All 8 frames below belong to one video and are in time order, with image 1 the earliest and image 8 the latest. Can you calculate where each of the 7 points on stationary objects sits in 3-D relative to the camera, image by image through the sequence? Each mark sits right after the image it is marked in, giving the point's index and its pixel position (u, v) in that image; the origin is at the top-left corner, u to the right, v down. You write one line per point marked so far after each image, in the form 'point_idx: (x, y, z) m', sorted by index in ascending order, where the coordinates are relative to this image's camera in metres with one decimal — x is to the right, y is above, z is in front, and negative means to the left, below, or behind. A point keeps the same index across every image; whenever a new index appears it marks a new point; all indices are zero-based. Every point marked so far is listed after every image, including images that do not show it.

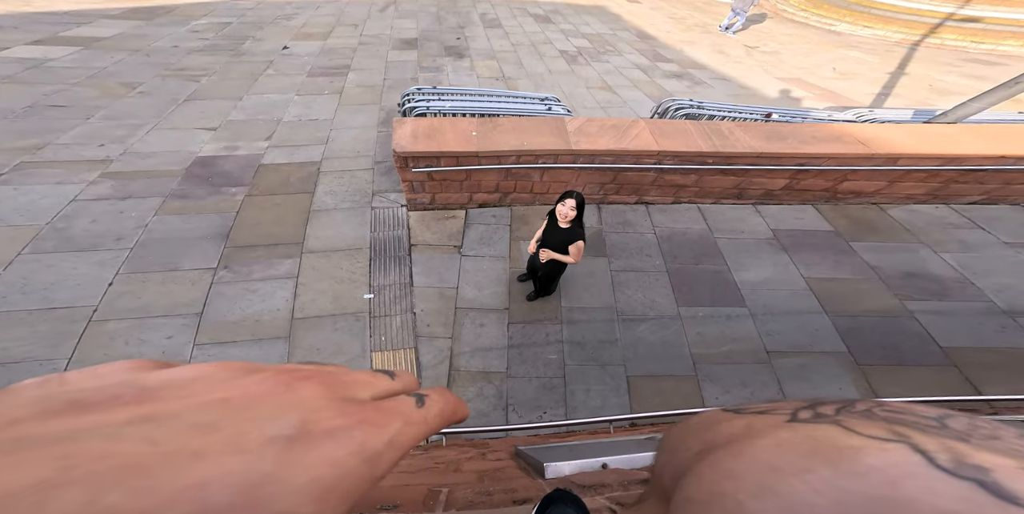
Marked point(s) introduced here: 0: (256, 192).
0: (-2.9, +0.7, +6.1) m
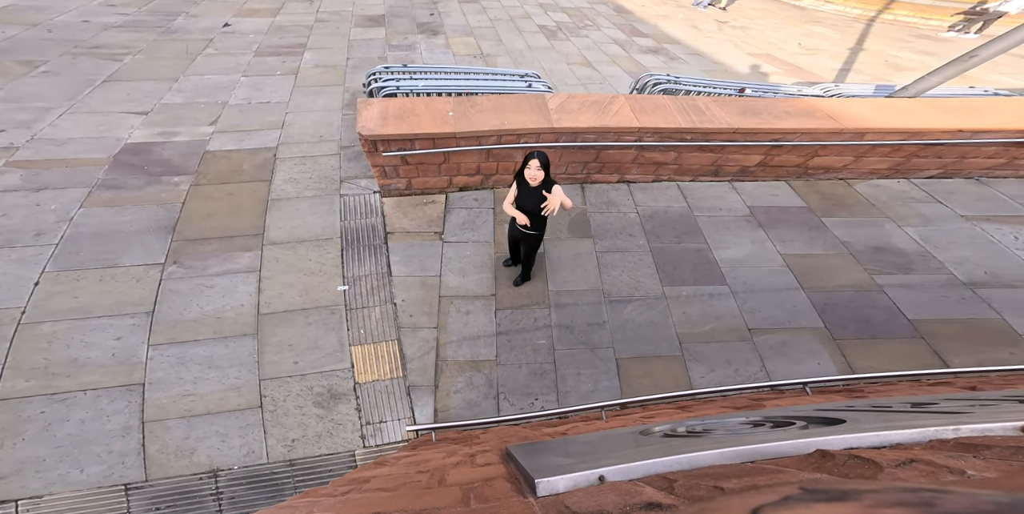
0: (-3.3, +0.8, +5.7) m
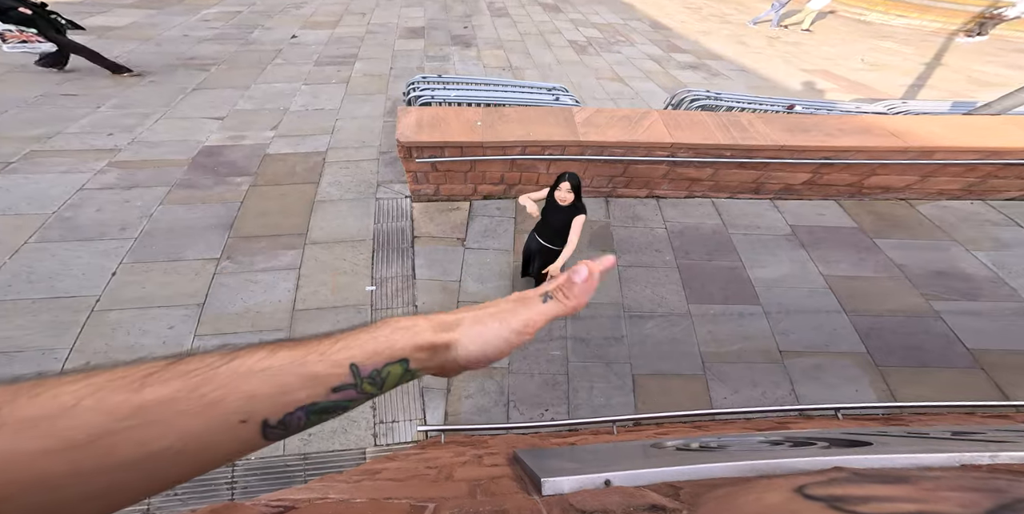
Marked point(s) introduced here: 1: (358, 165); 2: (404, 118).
0: (-2.9, +0.9, +6.0) m
1: (-1.9, +1.1, +6.2) m
2: (-1.0, +1.2, +5.0) m
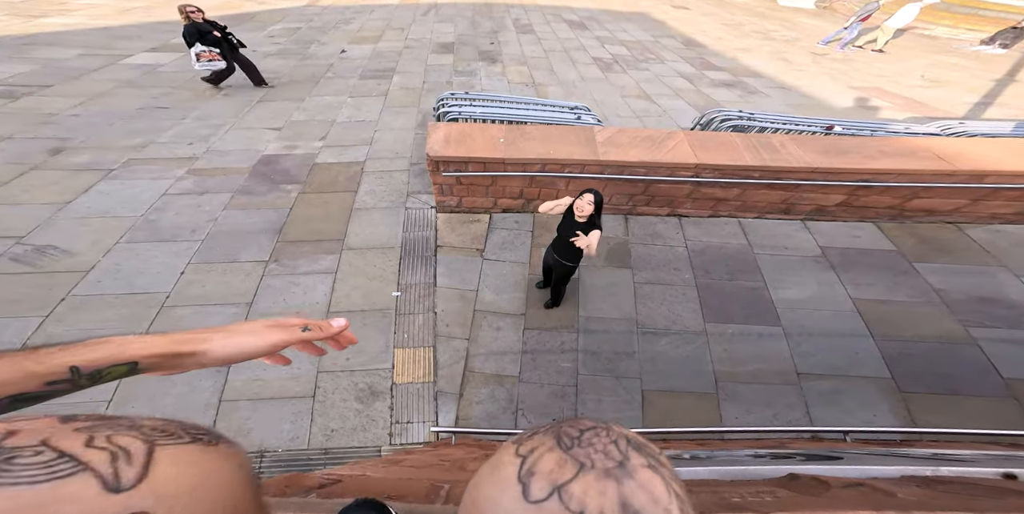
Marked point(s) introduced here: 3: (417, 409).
0: (-2.5, +0.8, +6.4) m
1: (-1.5, +1.0, +6.5) m
2: (-0.7, +1.2, +5.2) m
3: (-0.7, -1.2, +4.1) m
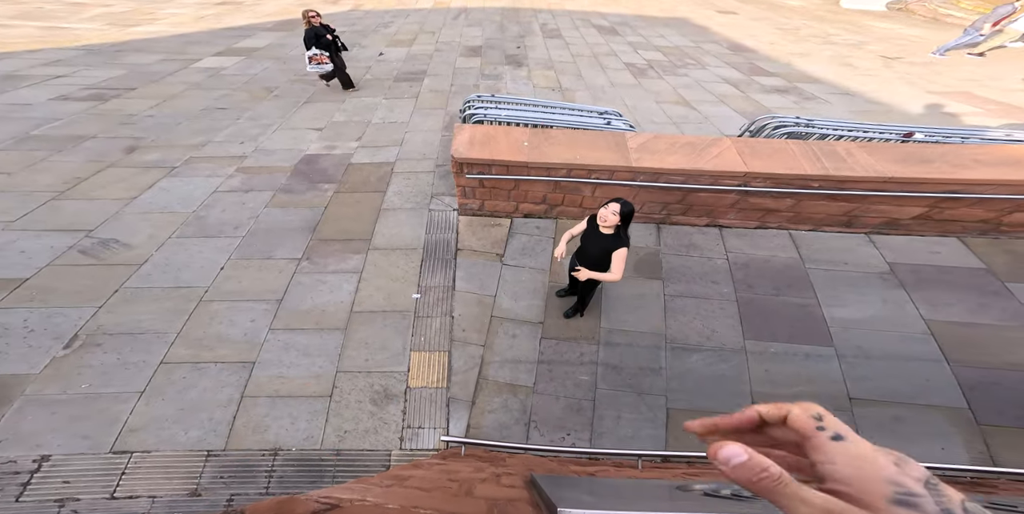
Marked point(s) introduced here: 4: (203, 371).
0: (-2.1, +0.8, +6.5) m
1: (-1.1, +1.0, +6.5) m
2: (-0.5, +1.1, +5.1) m
3: (-0.6, -1.2, +4.0) m
4: (-2.6, -1.0, +4.5) m
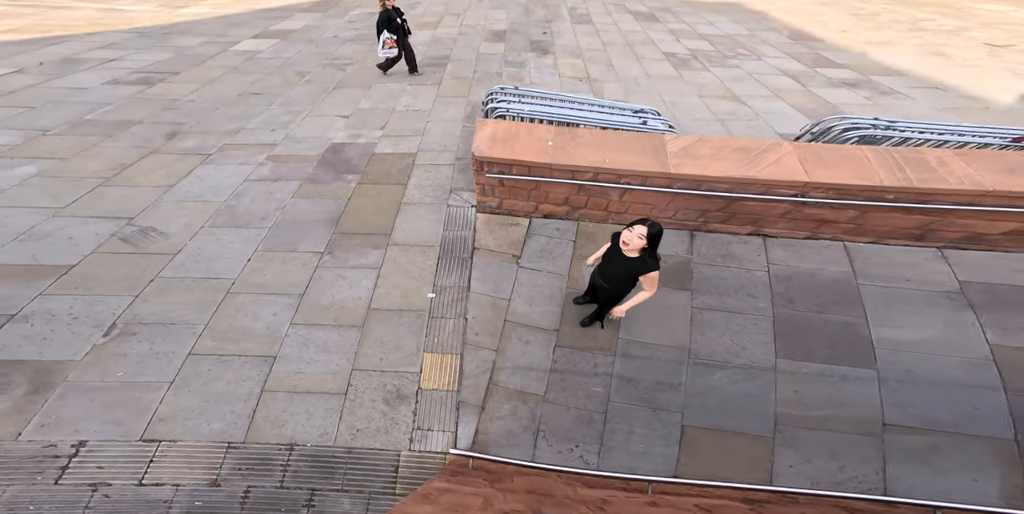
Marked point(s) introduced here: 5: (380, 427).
0: (-1.8, +0.9, +6.5) m
1: (-0.9, +1.1, +6.4) m
2: (-0.3, +1.2, +5.0) m
3: (-0.6, -1.2, +4.0) m
4: (-2.5, -0.9, +4.6) m
5: (-1.0, -1.3, +4.0) m
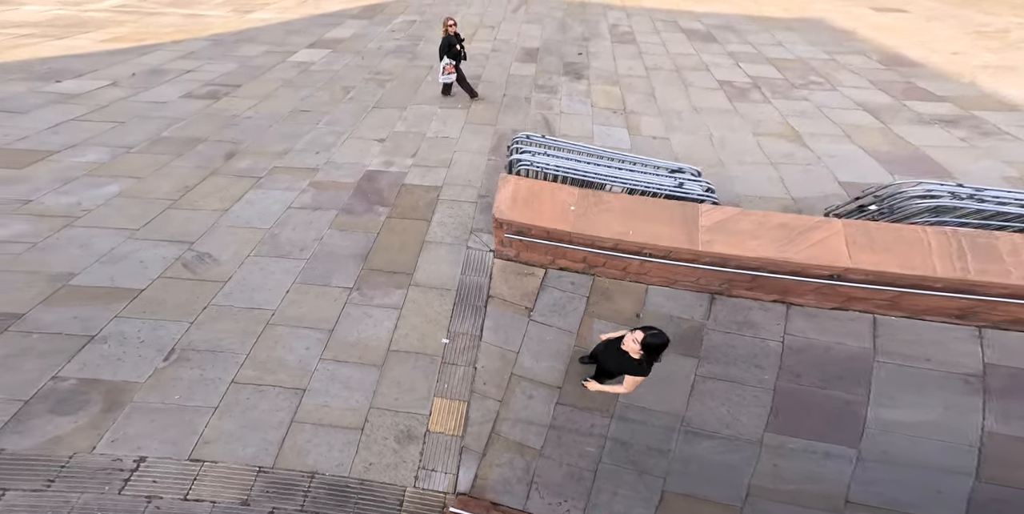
0: (-1.6, +0.6, +6.9) m
1: (-0.6, +0.7, +6.8) m
2: (-0.2, +0.7, +5.3) m
3: (-0.6, -1.7, +4.4) m
4: (-2.5, -1.3, +5.2) m
5: (-1.1, -1.8, +4.5) m
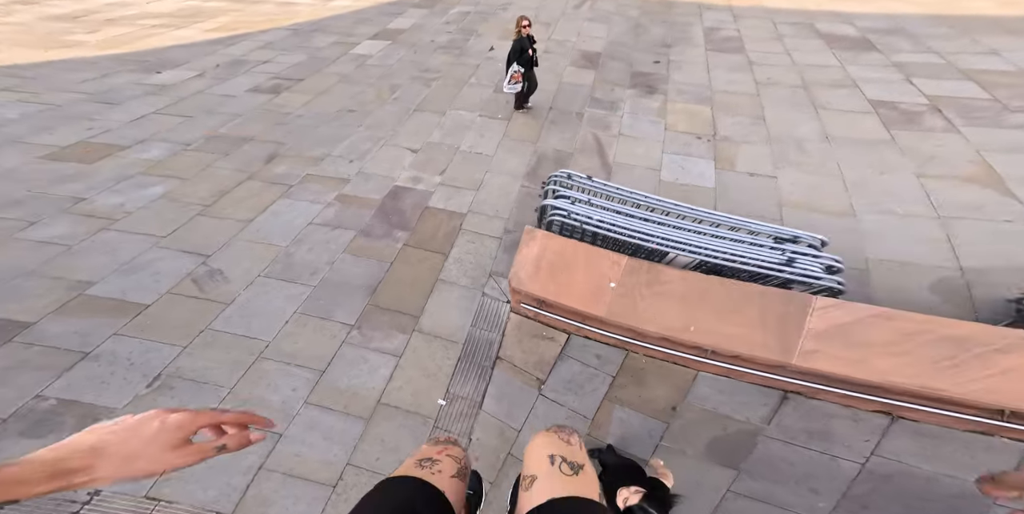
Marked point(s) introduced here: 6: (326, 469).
0: (-1.3, +0.2, +6.3) m
1: (-0.3, +0.2, +6.0) m
2: (-0.1, +0.2, +4.5) m
3: (-0.8, -2.2, +3.7) m
4: (-2.5, -1.7, +4.8) m
5: (-1.2, -2.2, +3.9) m
6: (-1.6, -1.9, +4.4) m
